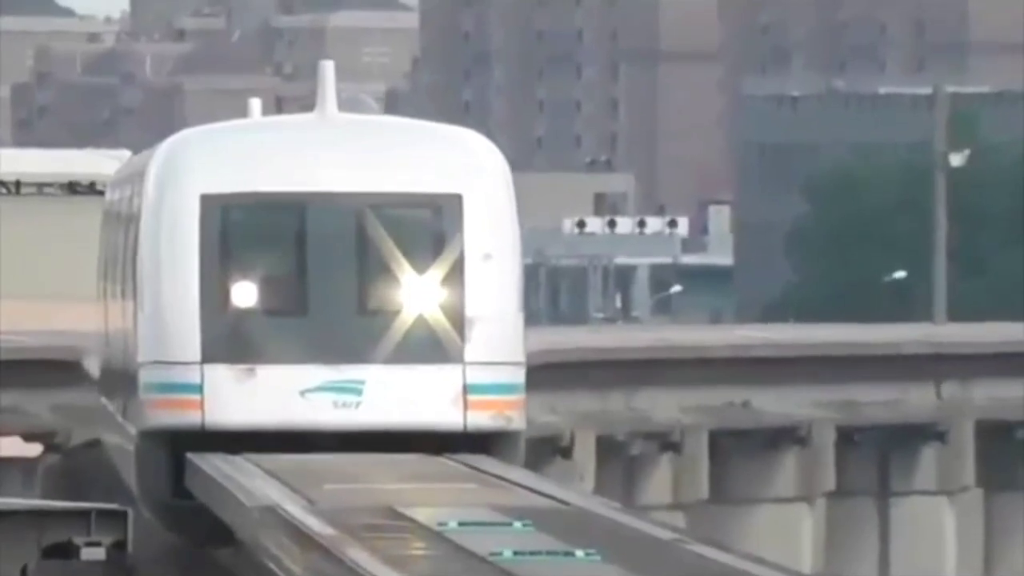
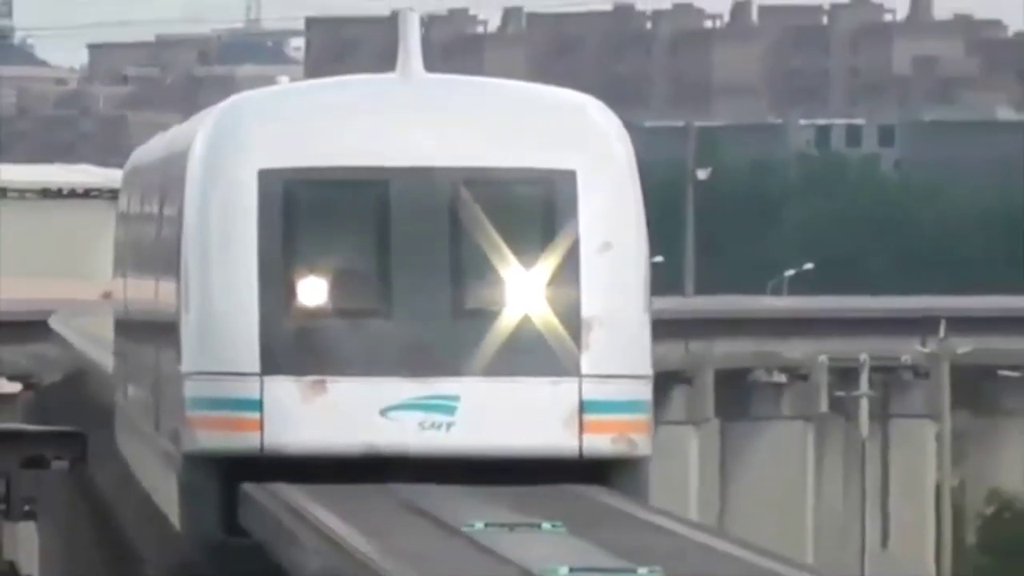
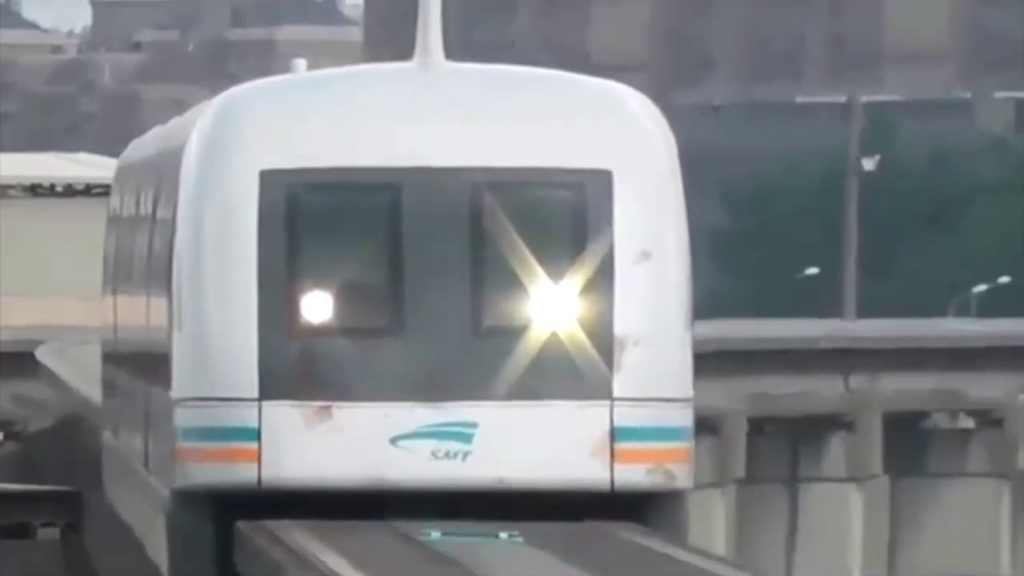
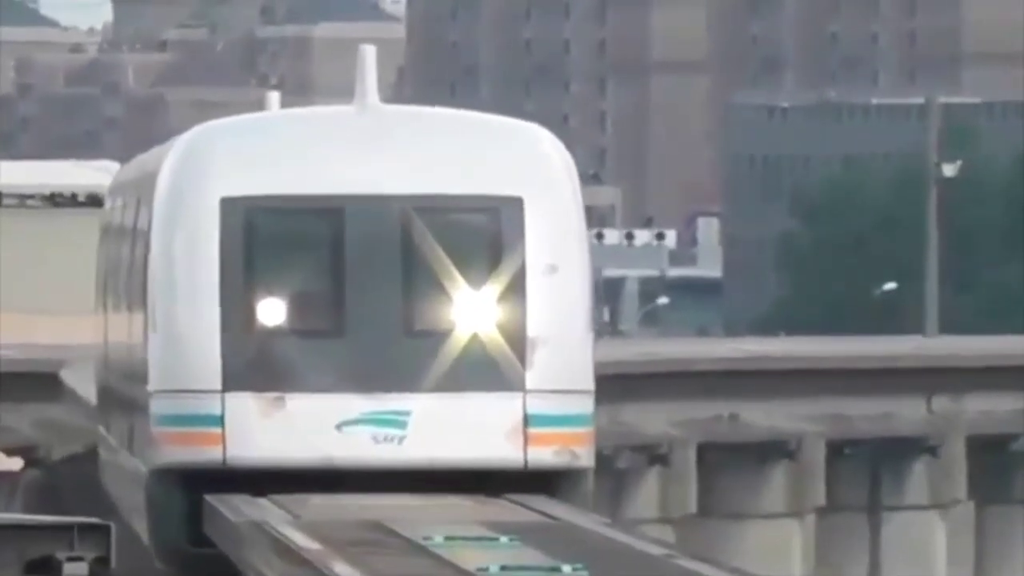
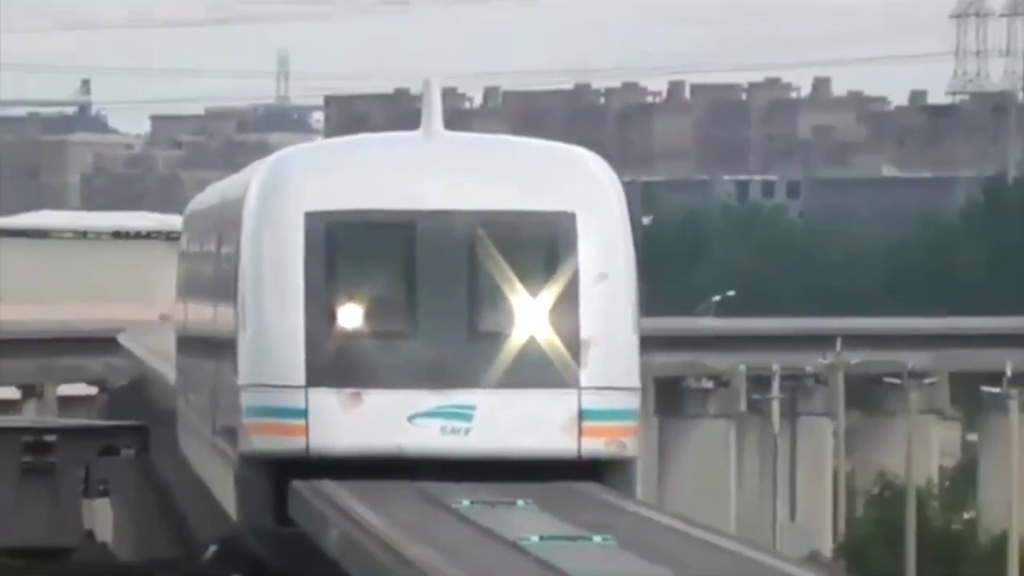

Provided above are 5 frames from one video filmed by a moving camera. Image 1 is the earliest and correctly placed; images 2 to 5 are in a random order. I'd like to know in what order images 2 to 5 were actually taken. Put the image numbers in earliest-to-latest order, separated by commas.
4, 3, 2, 5
